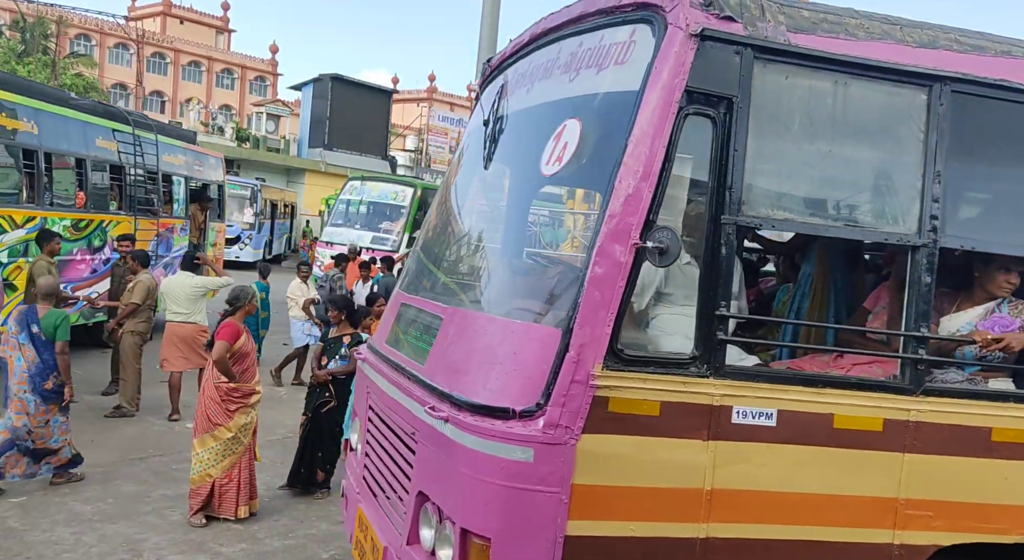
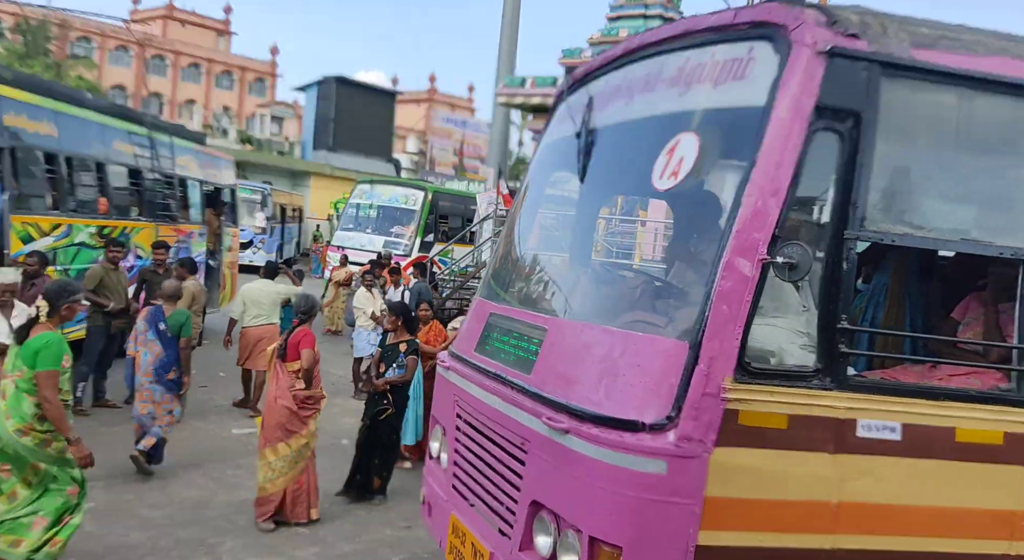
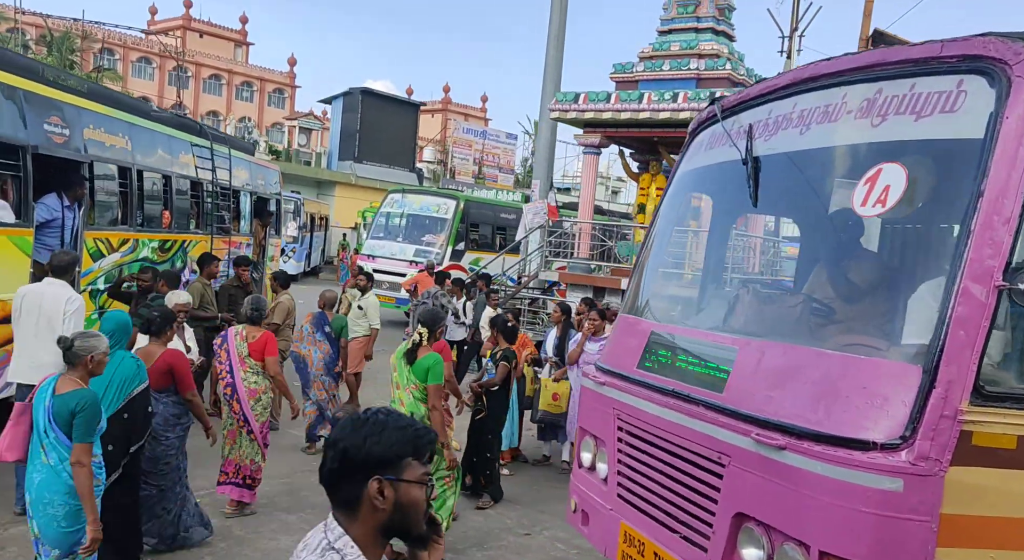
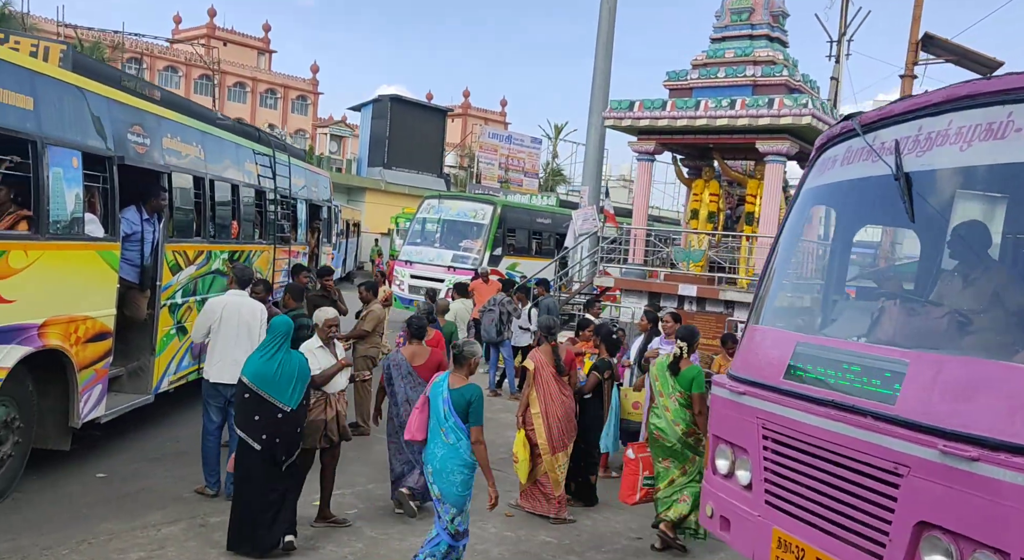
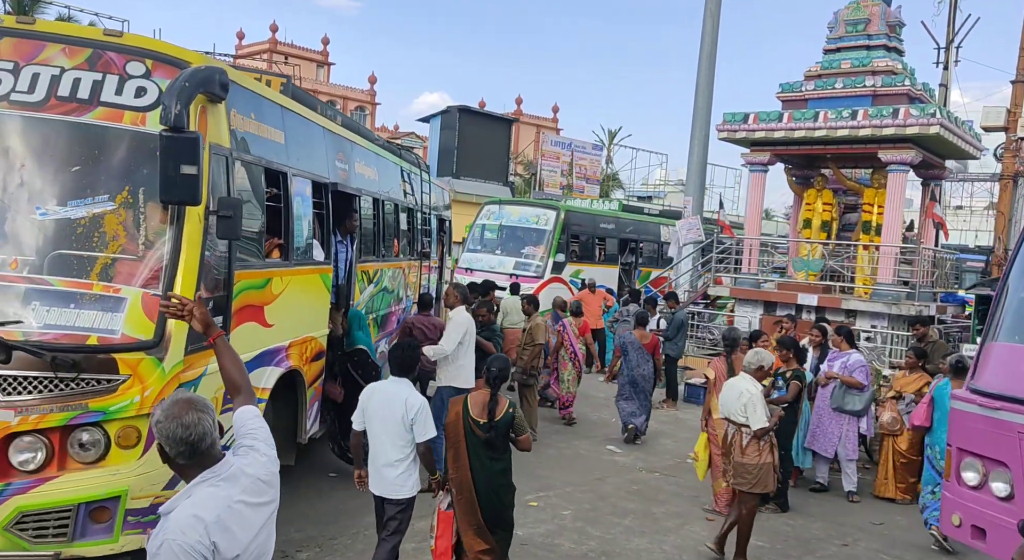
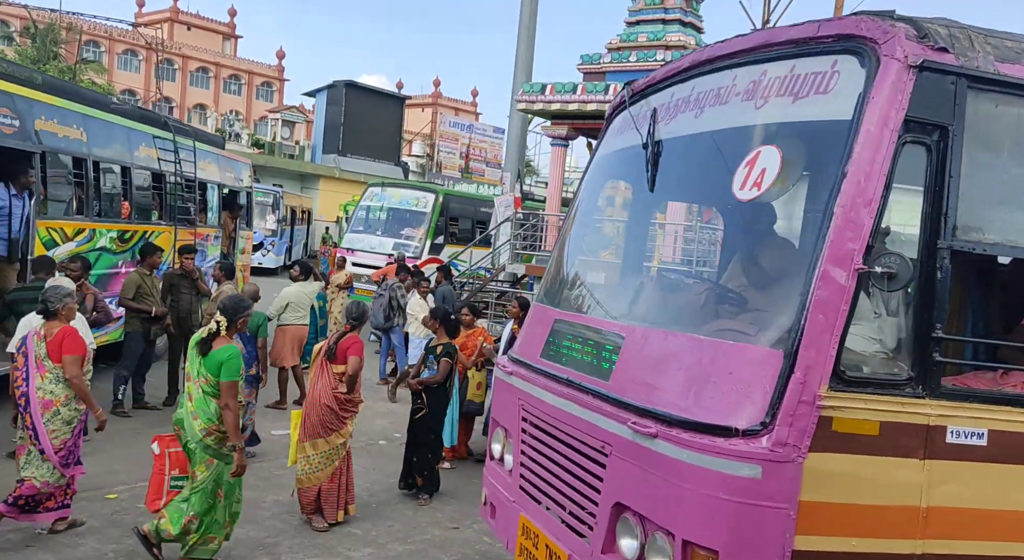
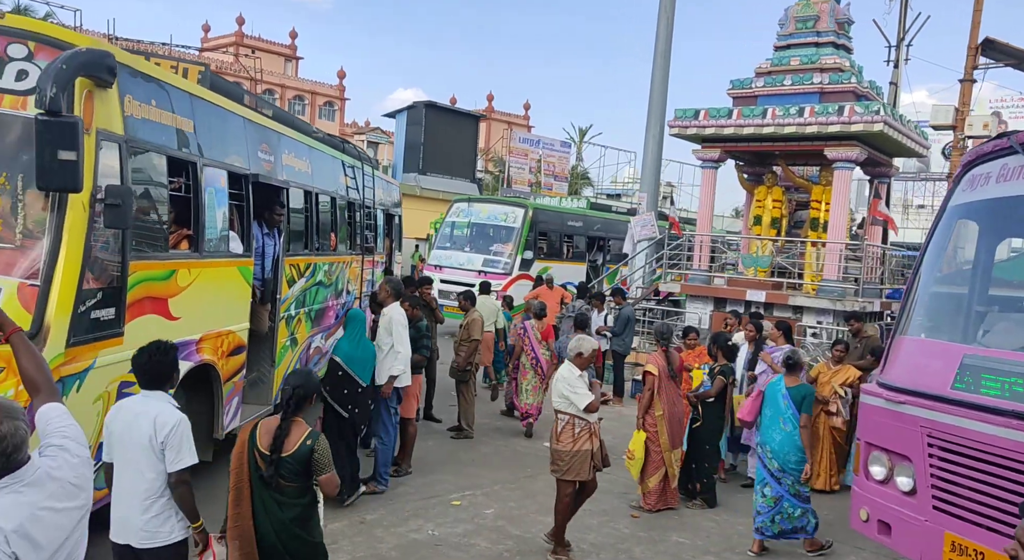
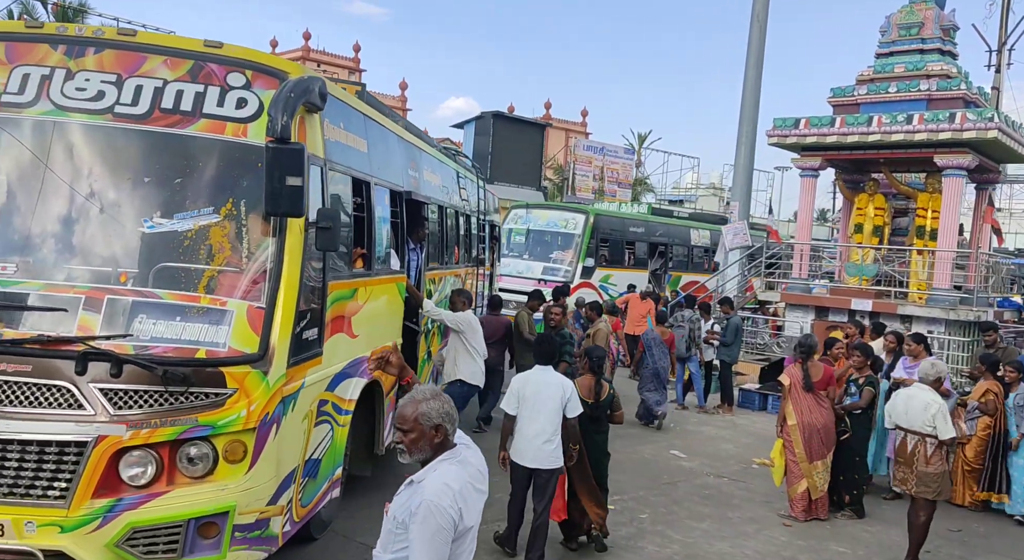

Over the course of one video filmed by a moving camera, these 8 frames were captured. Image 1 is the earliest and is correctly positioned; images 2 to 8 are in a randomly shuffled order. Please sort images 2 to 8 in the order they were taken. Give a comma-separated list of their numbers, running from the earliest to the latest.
2, 6, 3, 4, 7, 5, 8
